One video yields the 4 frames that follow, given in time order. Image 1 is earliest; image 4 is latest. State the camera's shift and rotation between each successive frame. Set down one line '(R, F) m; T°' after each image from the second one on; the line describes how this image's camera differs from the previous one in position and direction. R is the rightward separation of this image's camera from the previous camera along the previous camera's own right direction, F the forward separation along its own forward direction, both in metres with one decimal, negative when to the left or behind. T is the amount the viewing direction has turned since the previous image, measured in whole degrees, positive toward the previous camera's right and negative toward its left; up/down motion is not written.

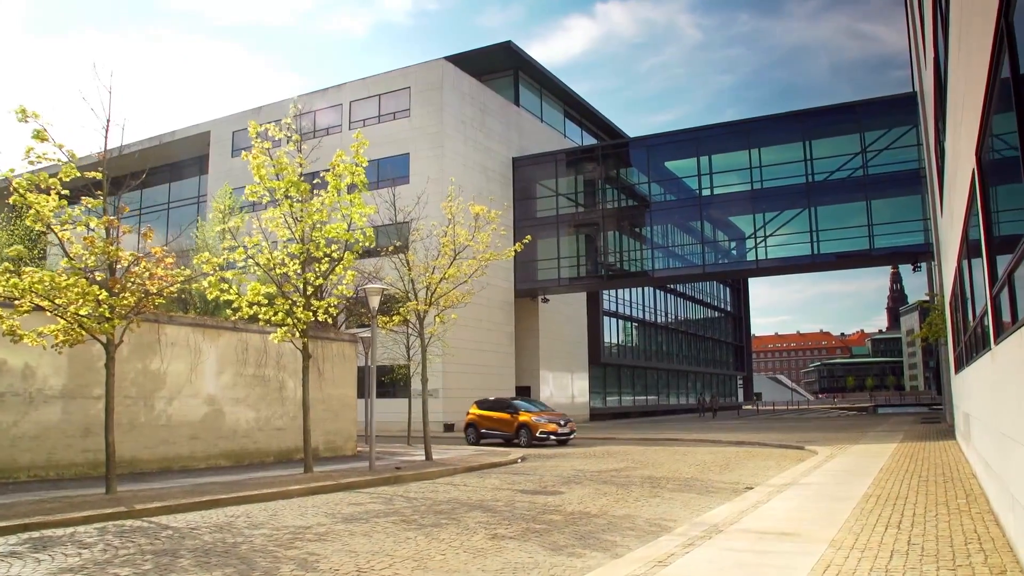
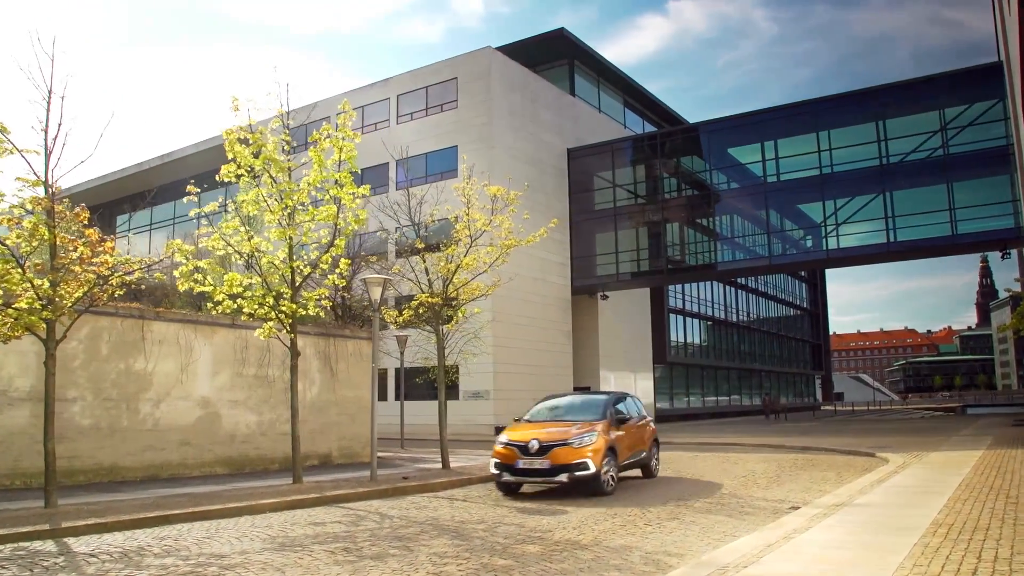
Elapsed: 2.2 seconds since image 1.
(+1.0, +1.8) m; -5°
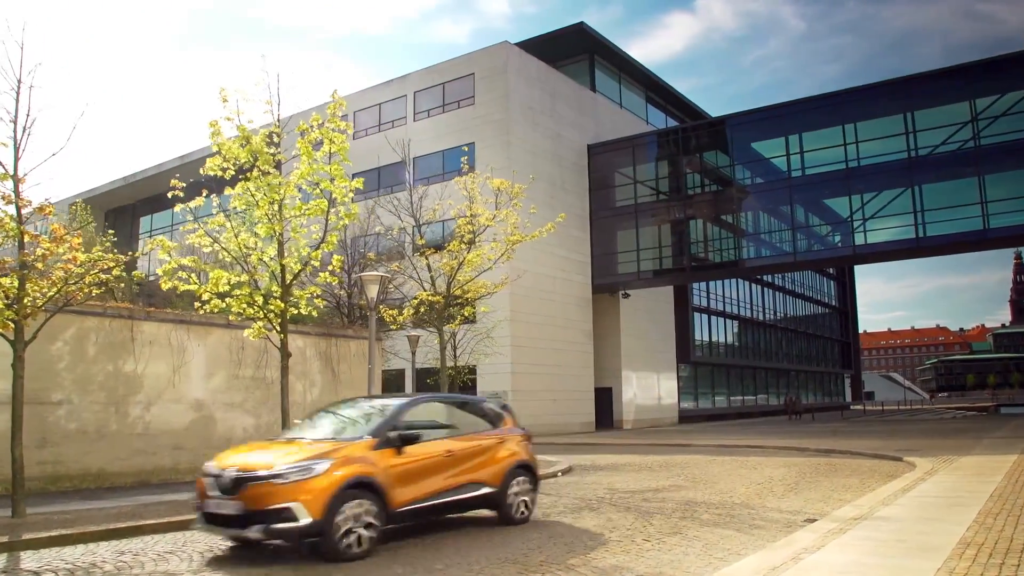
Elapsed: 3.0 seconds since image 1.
(+0.4, +0.7) m; -2°
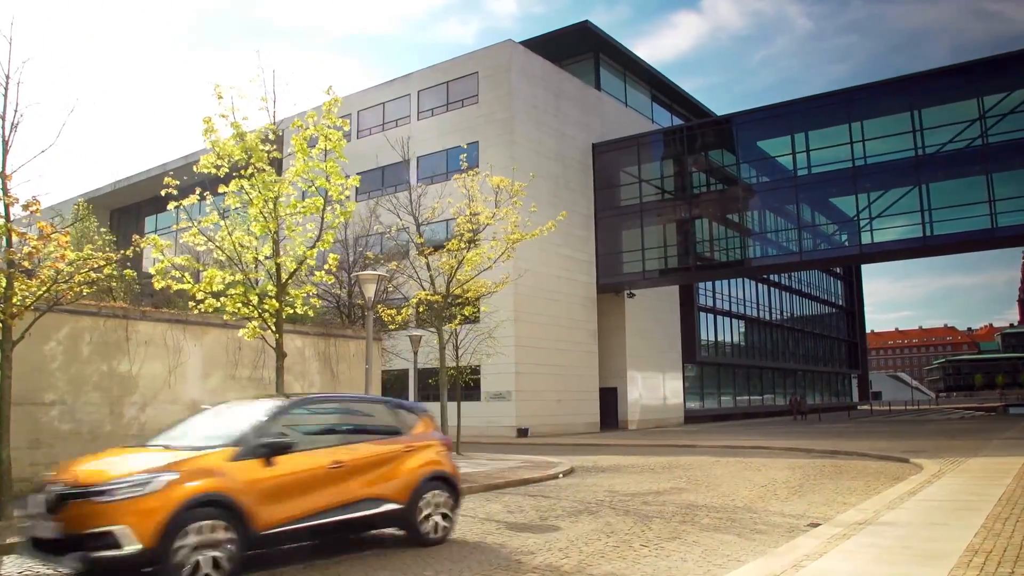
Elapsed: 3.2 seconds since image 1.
(+0.1, +0.2) m; 0°
